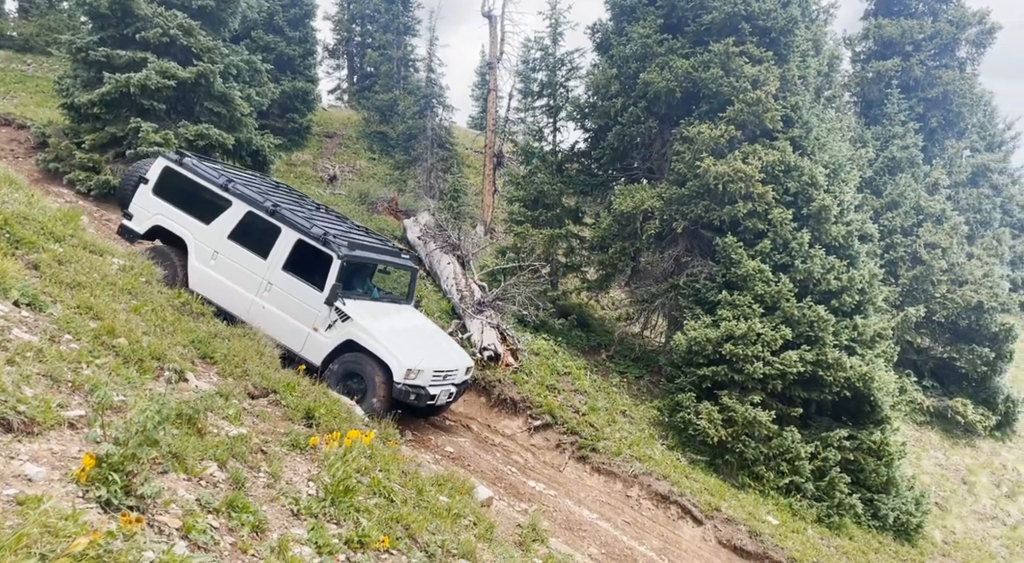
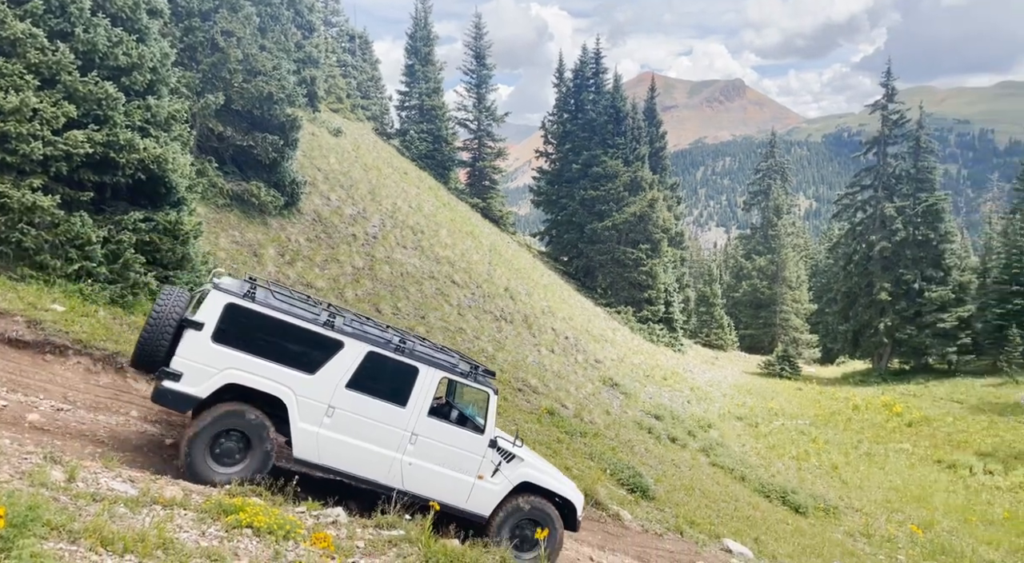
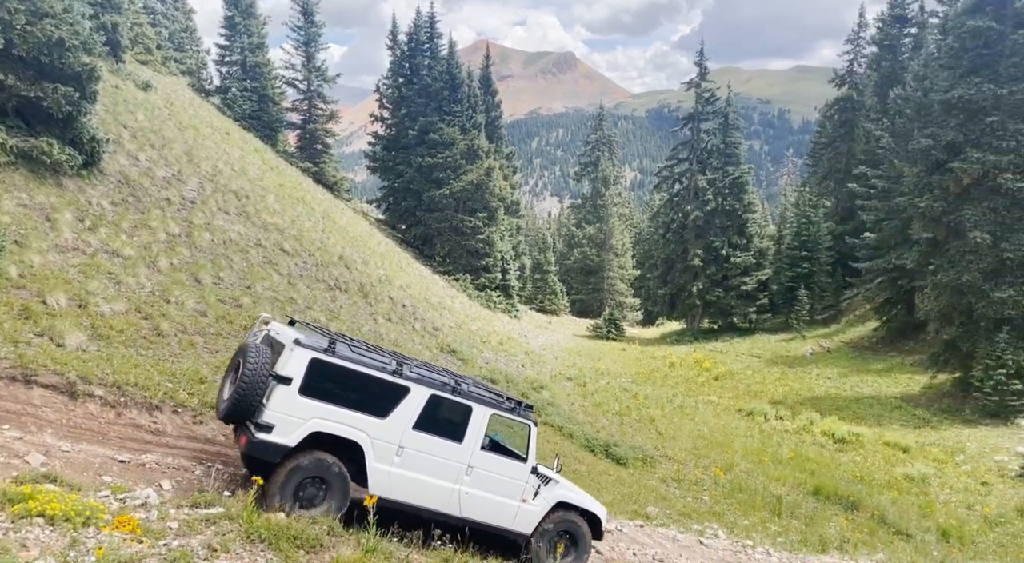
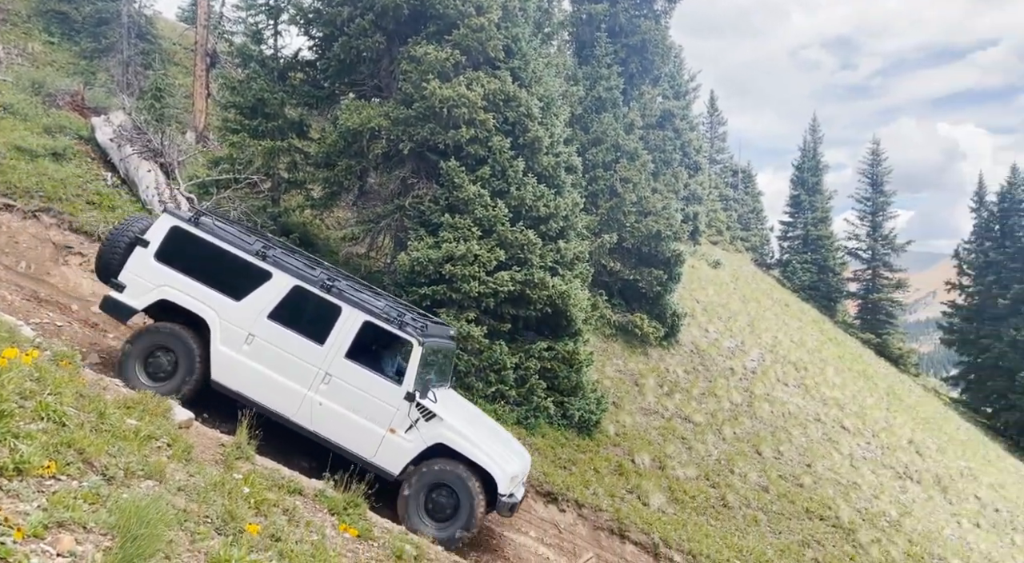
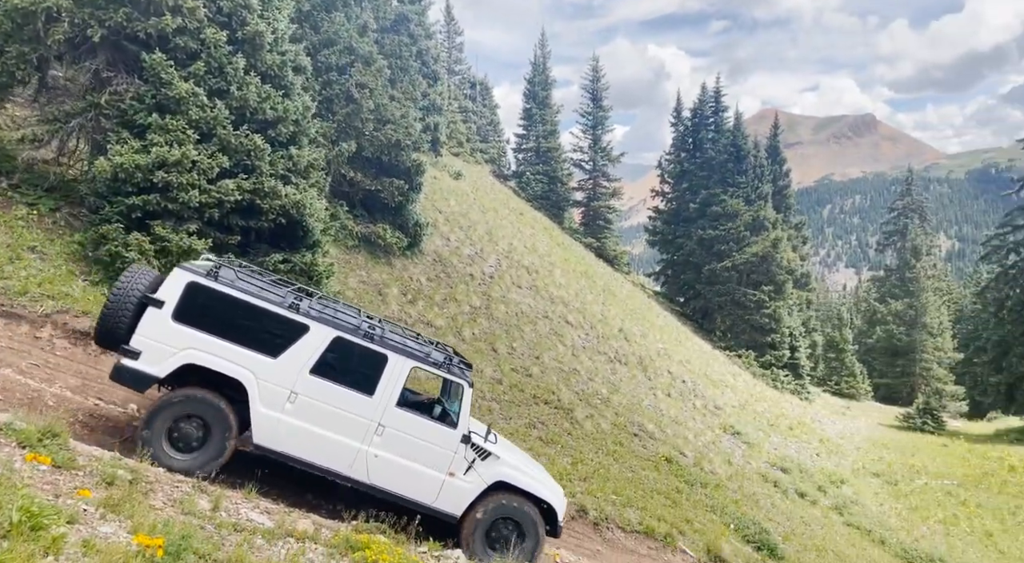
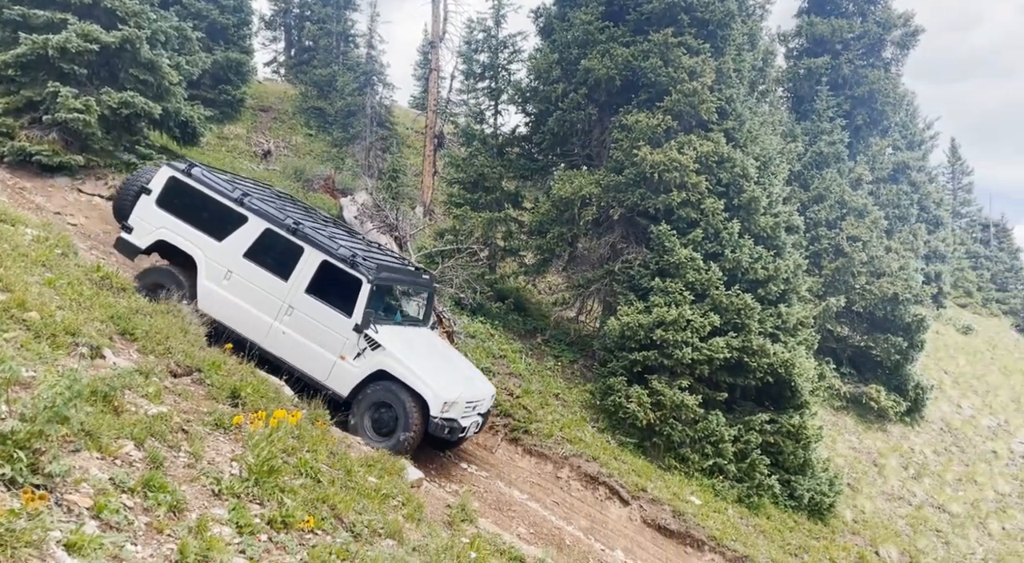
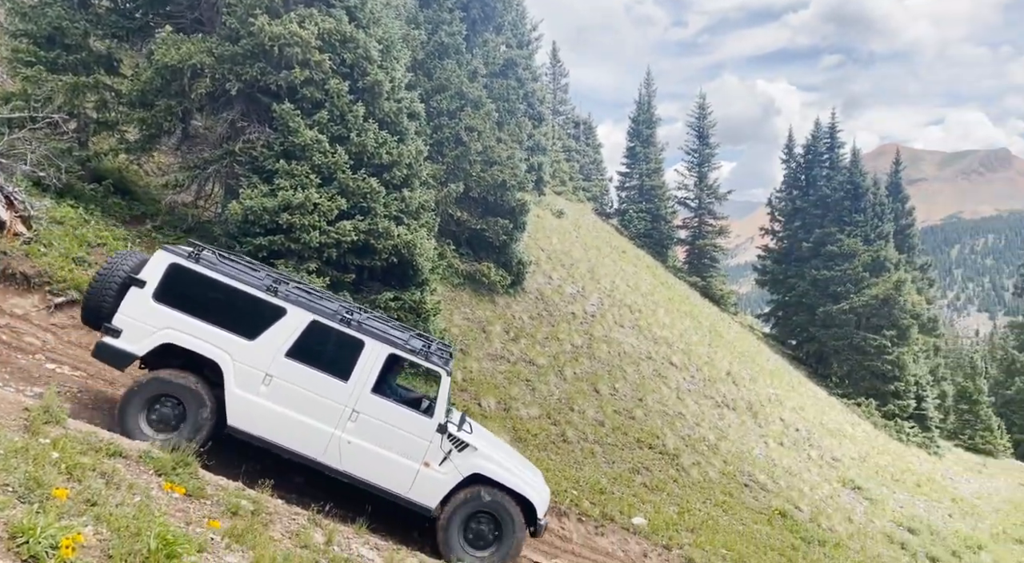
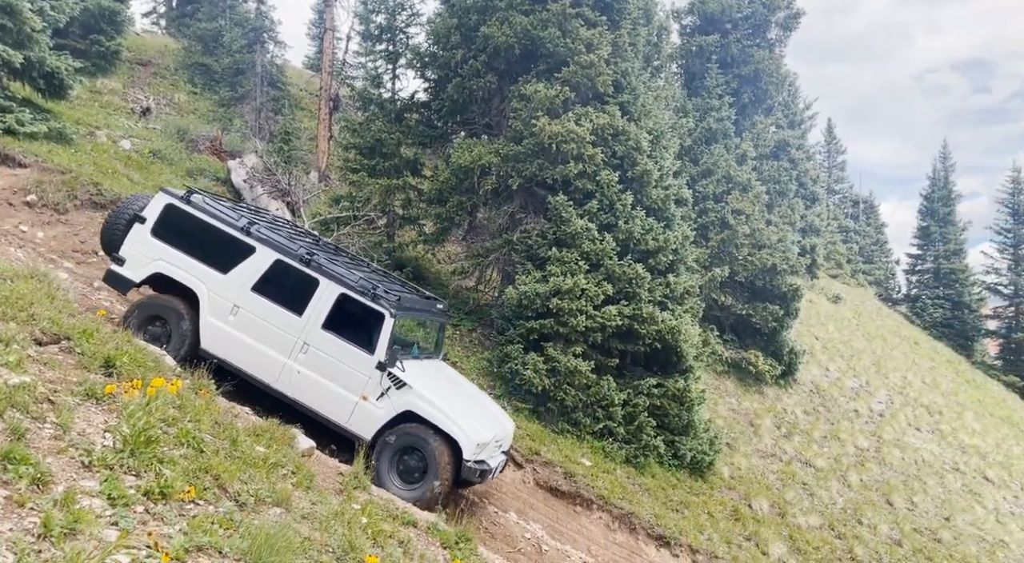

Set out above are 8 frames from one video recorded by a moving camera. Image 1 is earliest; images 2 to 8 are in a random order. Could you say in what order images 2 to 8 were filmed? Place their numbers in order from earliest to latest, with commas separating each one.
6, 8, 4, 7, 5, 2, 3
